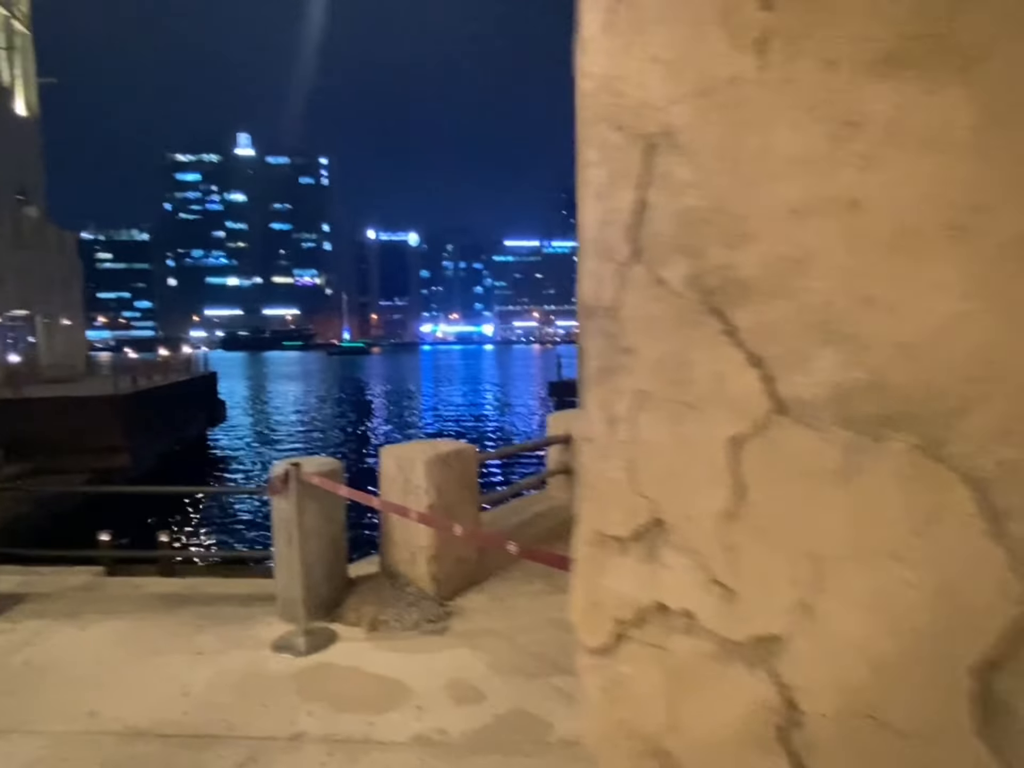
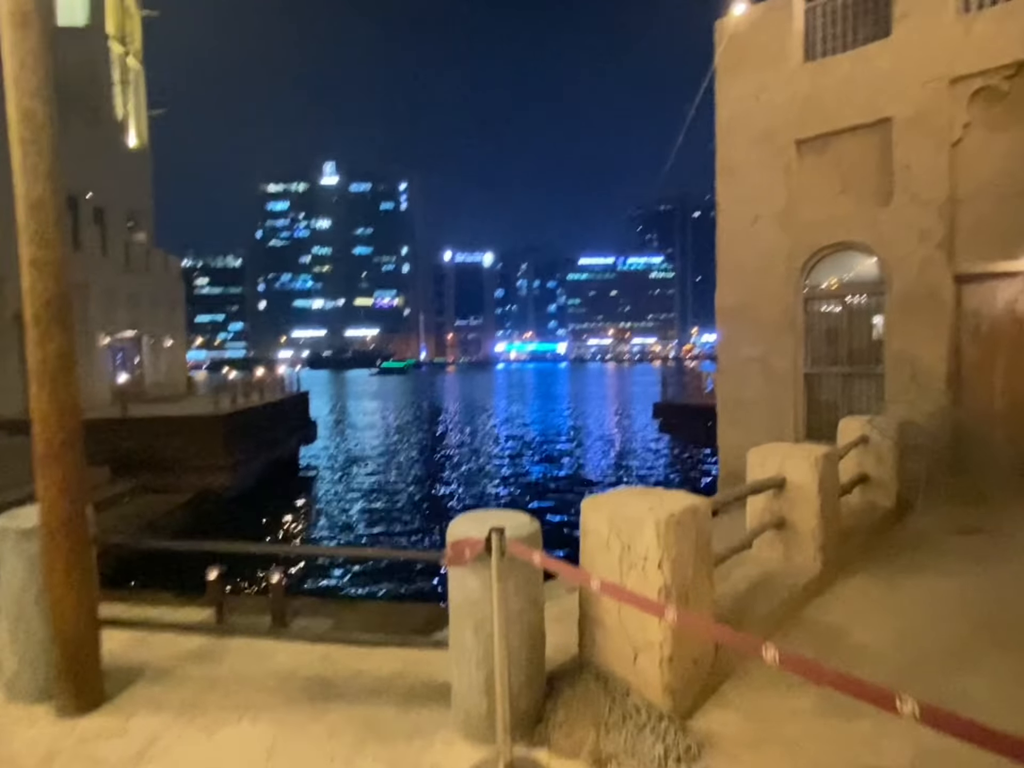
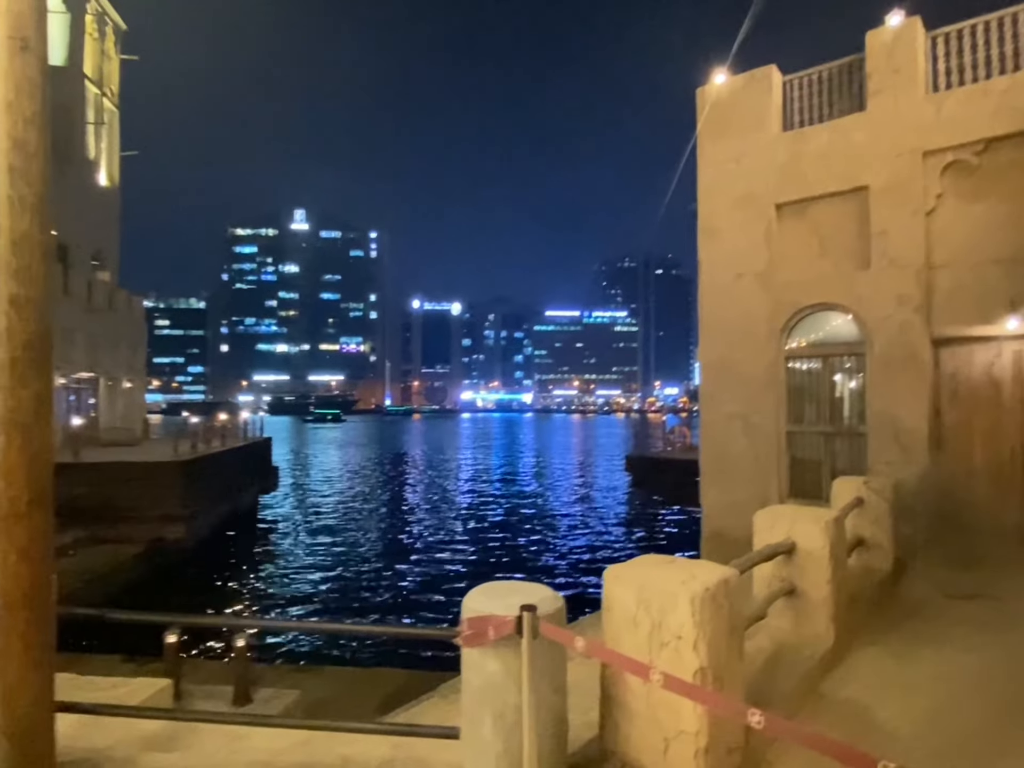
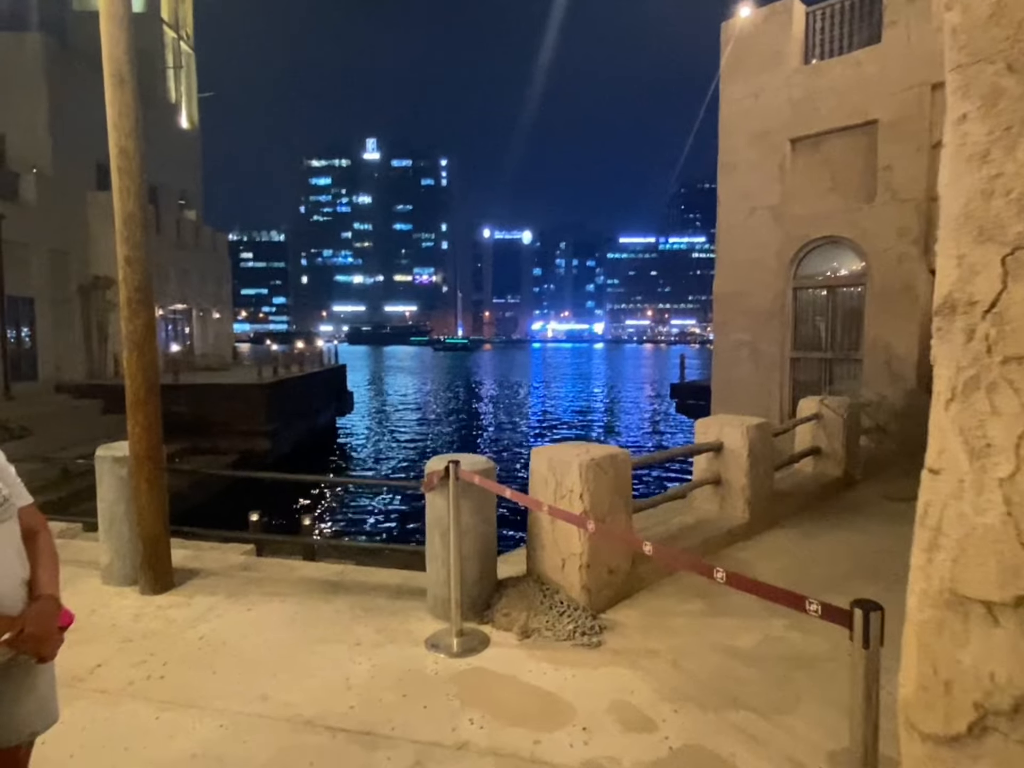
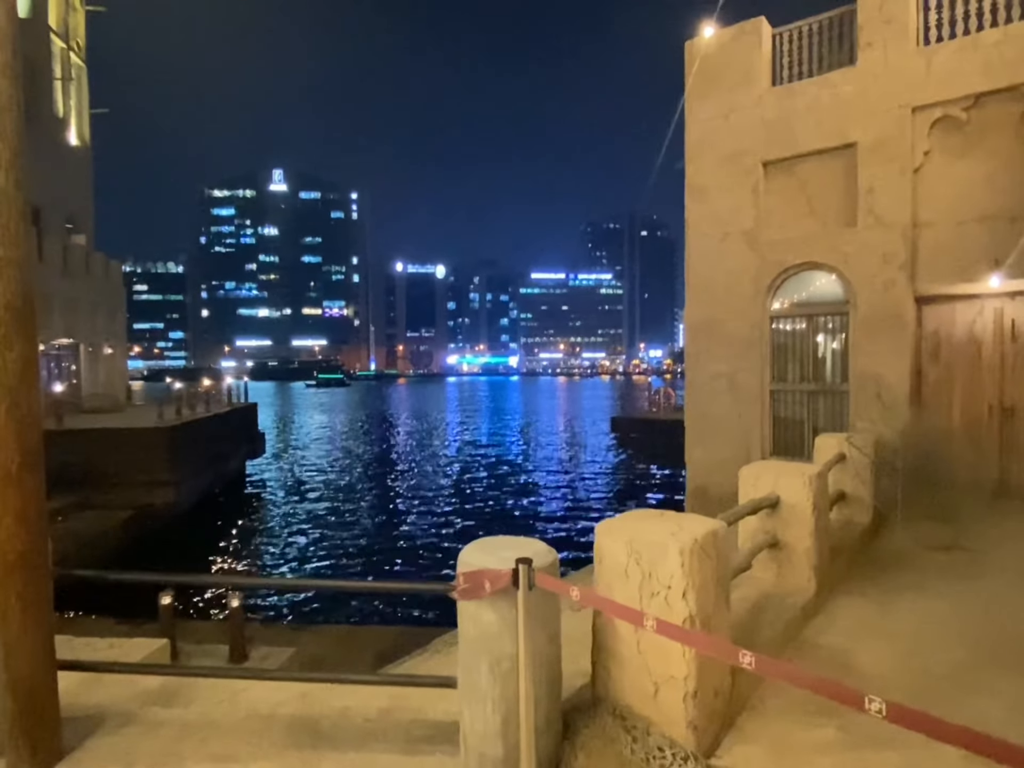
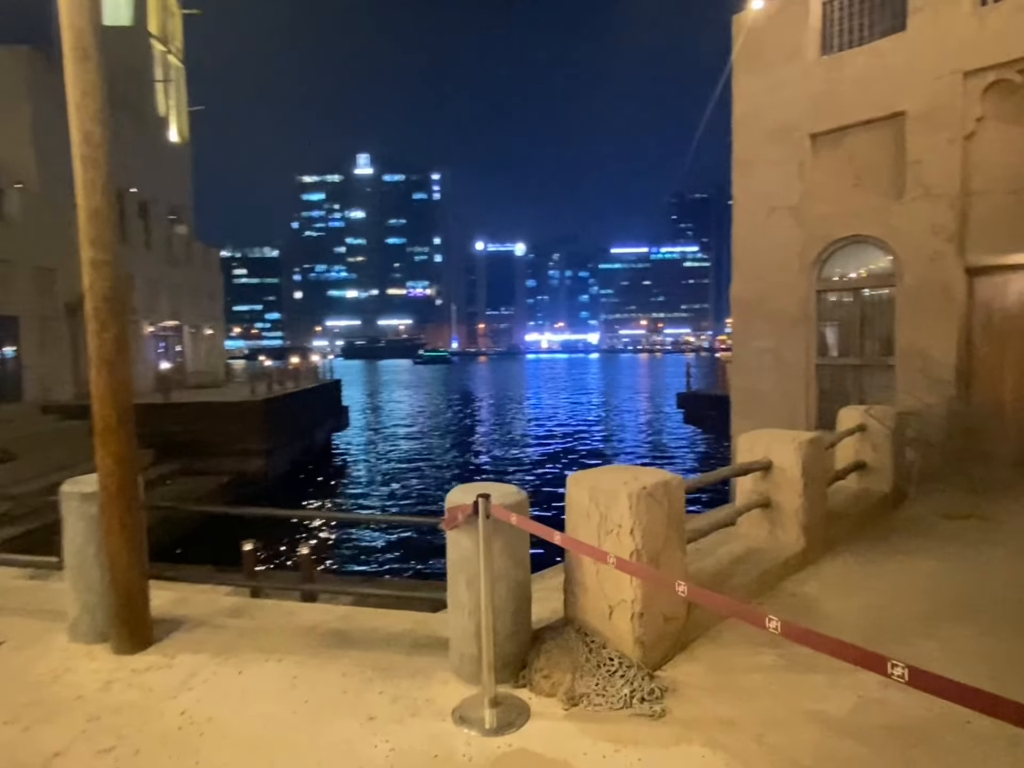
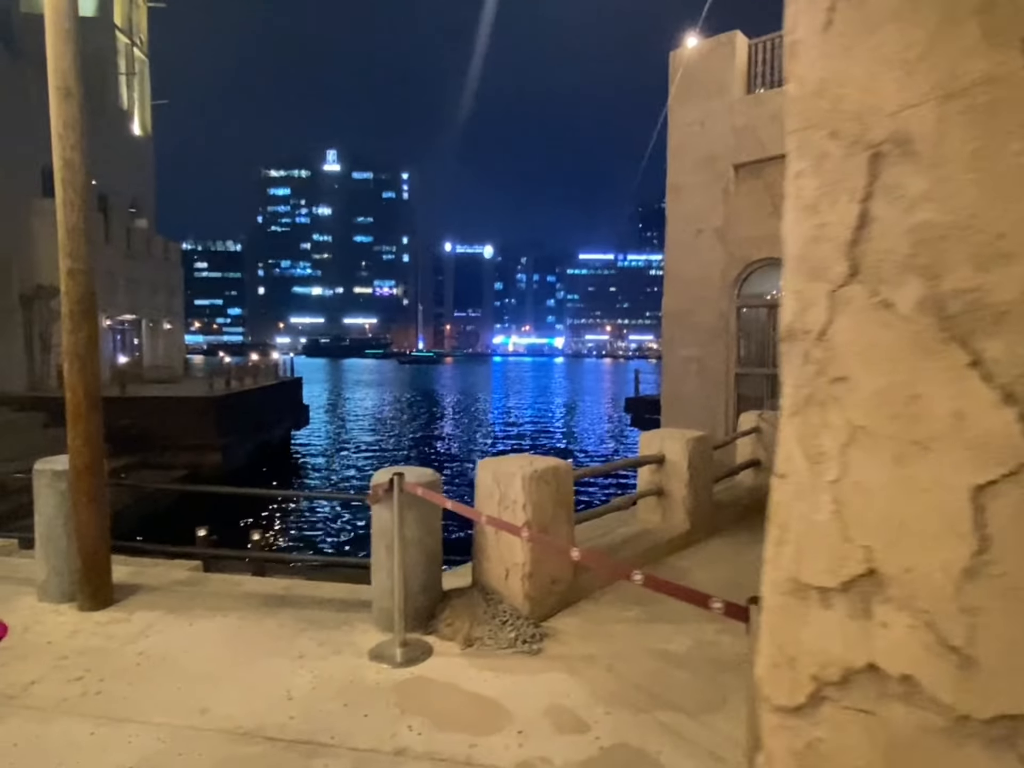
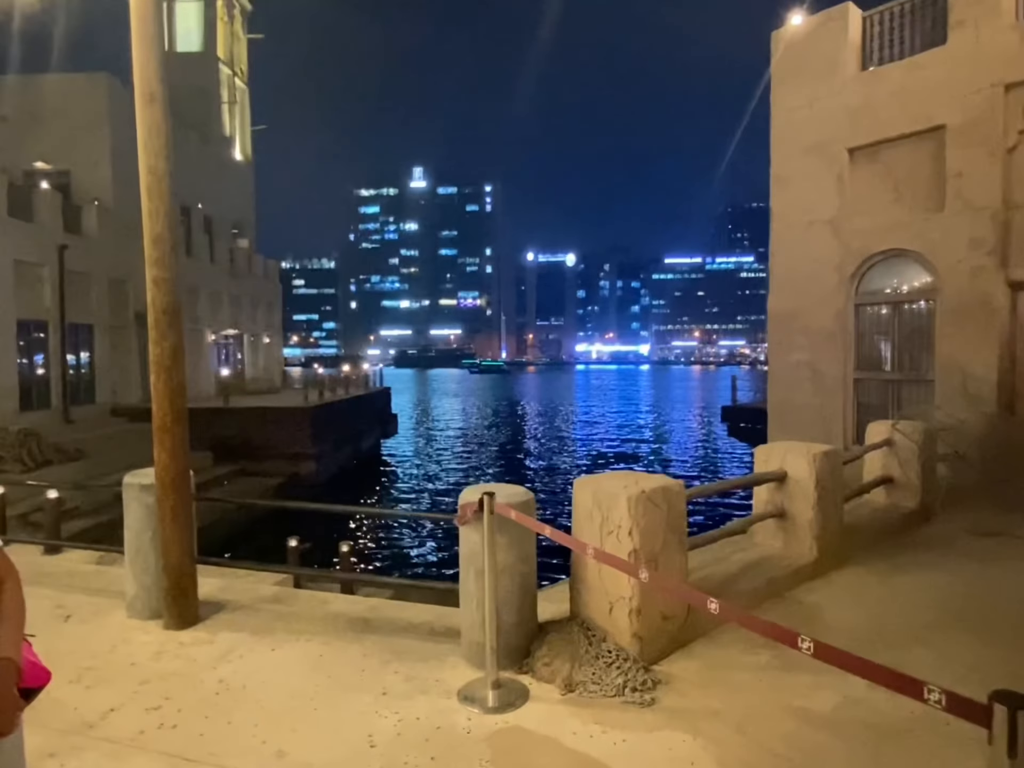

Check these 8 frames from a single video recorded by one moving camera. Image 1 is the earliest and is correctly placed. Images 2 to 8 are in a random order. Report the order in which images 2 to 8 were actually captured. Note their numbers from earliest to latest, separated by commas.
7, 4, 8, 6, 2, 5, 3
